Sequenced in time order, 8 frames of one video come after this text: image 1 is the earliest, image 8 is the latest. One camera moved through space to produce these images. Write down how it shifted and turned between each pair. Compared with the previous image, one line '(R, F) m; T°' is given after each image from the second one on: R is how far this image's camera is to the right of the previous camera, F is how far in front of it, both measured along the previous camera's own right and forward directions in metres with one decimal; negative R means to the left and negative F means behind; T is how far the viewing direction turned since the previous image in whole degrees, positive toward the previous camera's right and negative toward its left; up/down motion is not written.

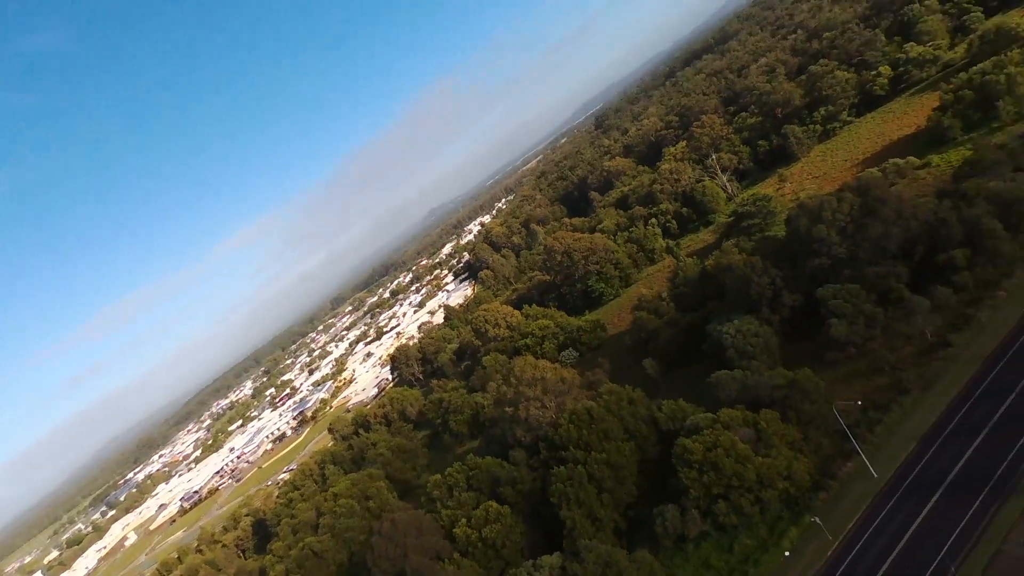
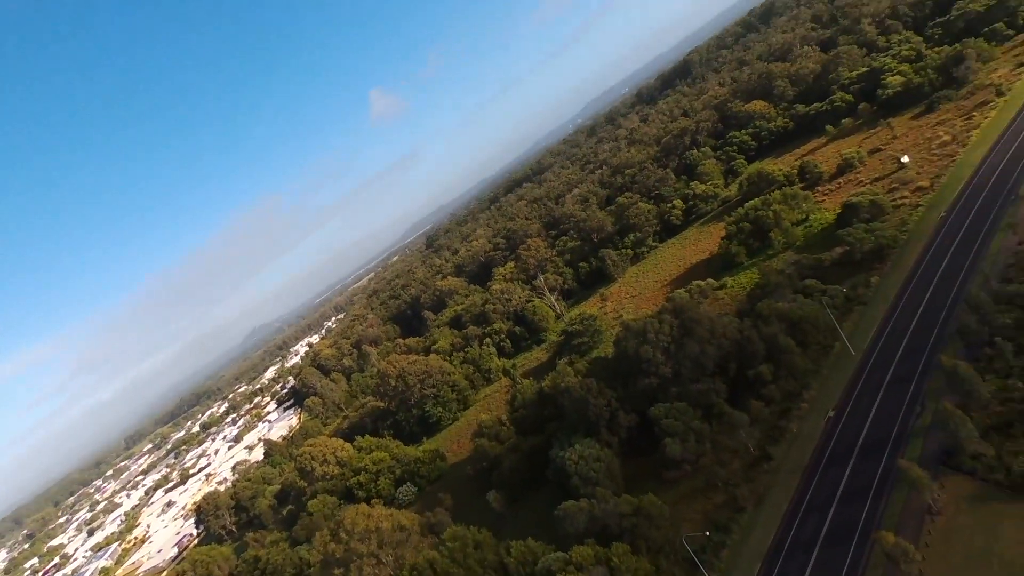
(+0.1, +1.6) m; +16°
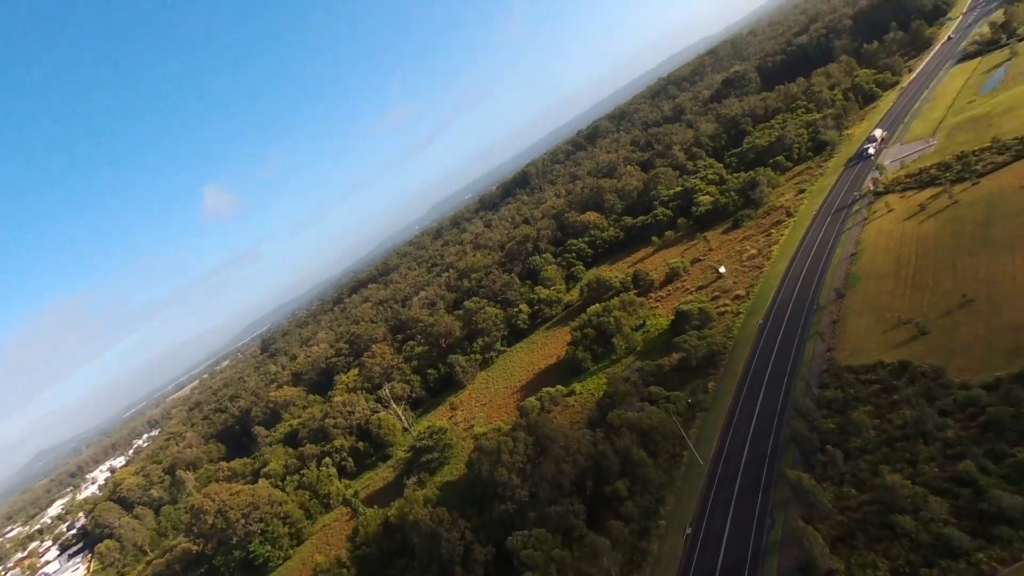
(+0.2, +2.0) m; +14°
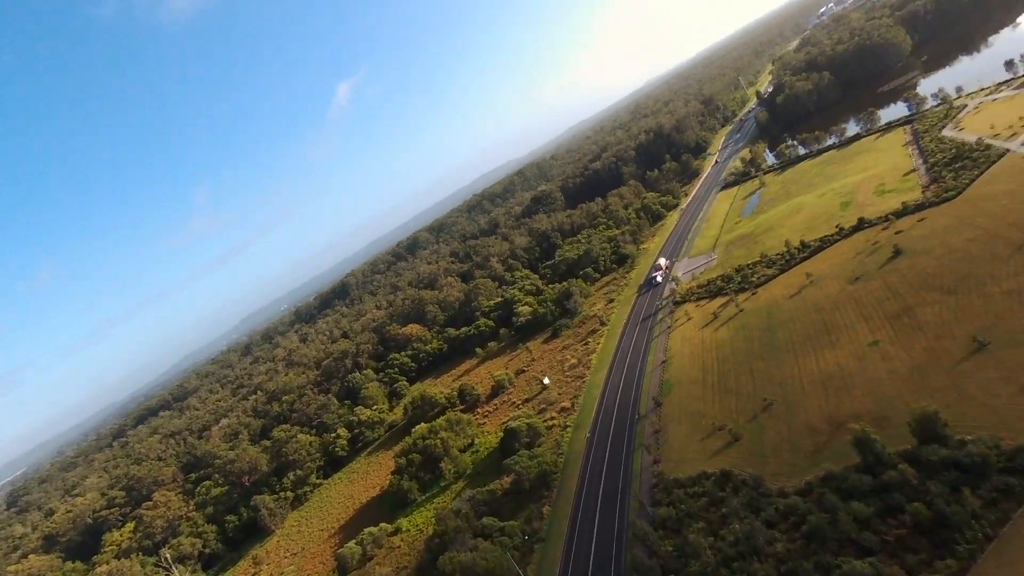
(+0.6, +2.5) m; +17°
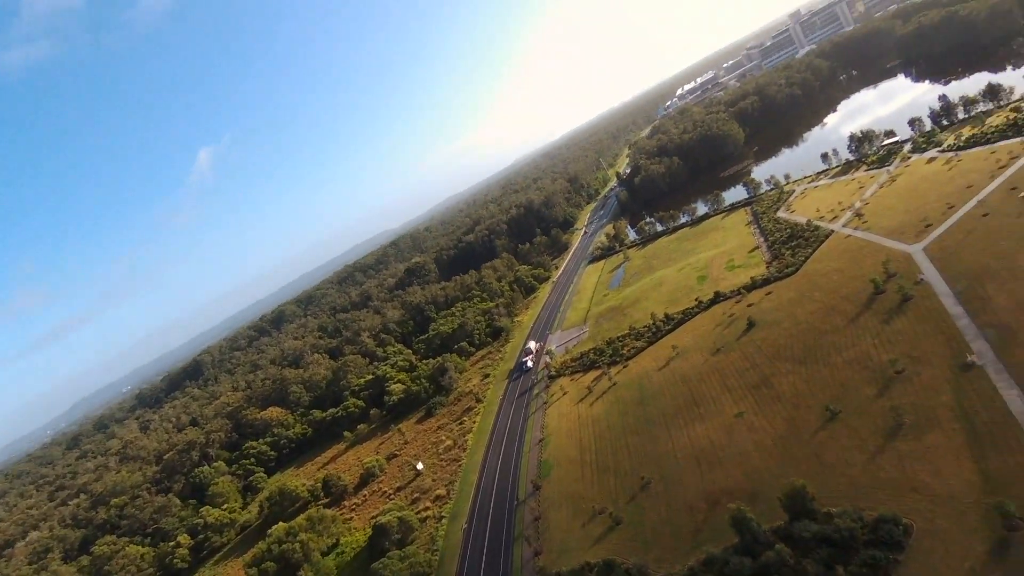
(+0.4, +1.7) m; +12°
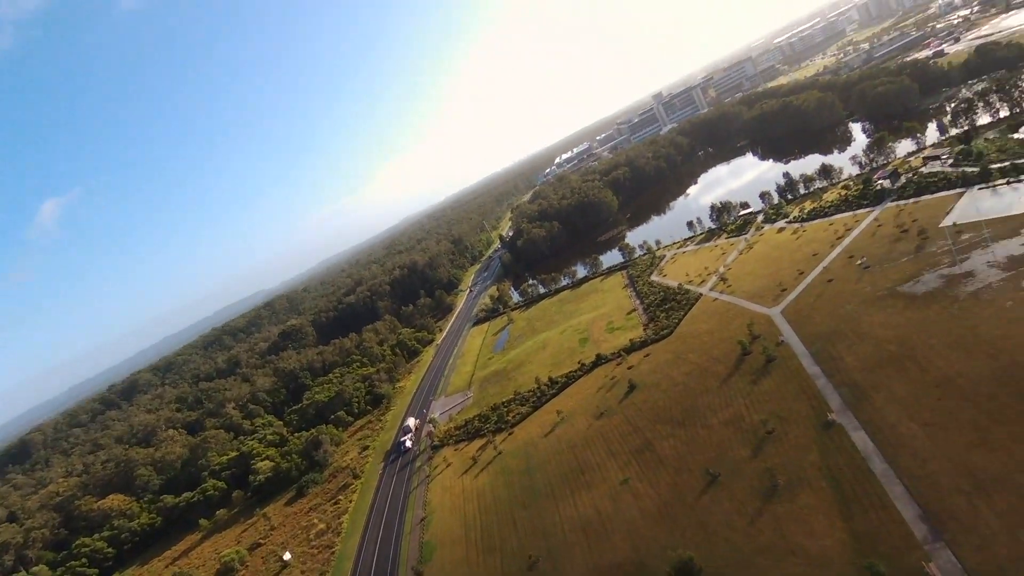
(+0.3, +1.3) m; +11°
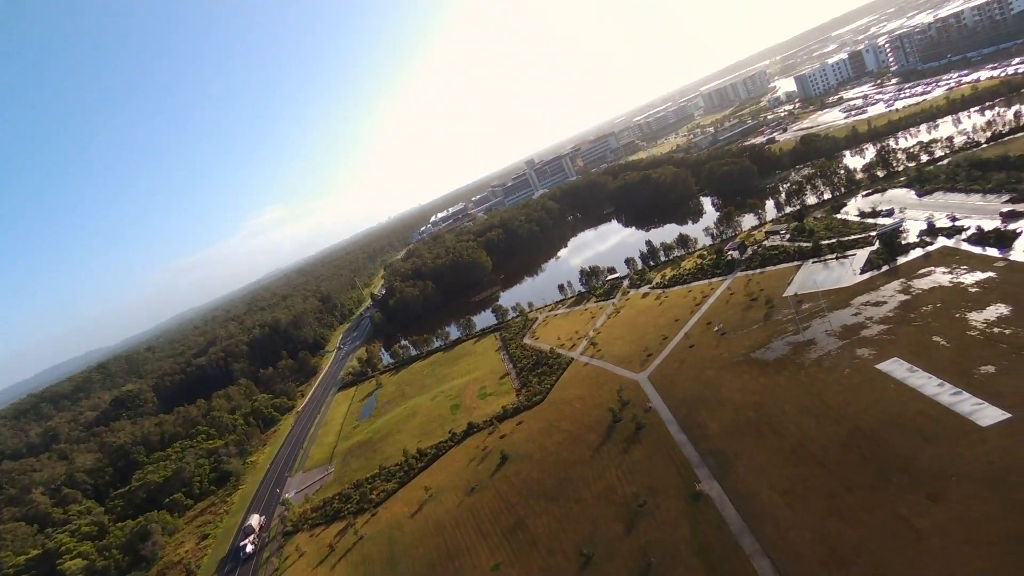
(+0.5, +1.7) m; +12°
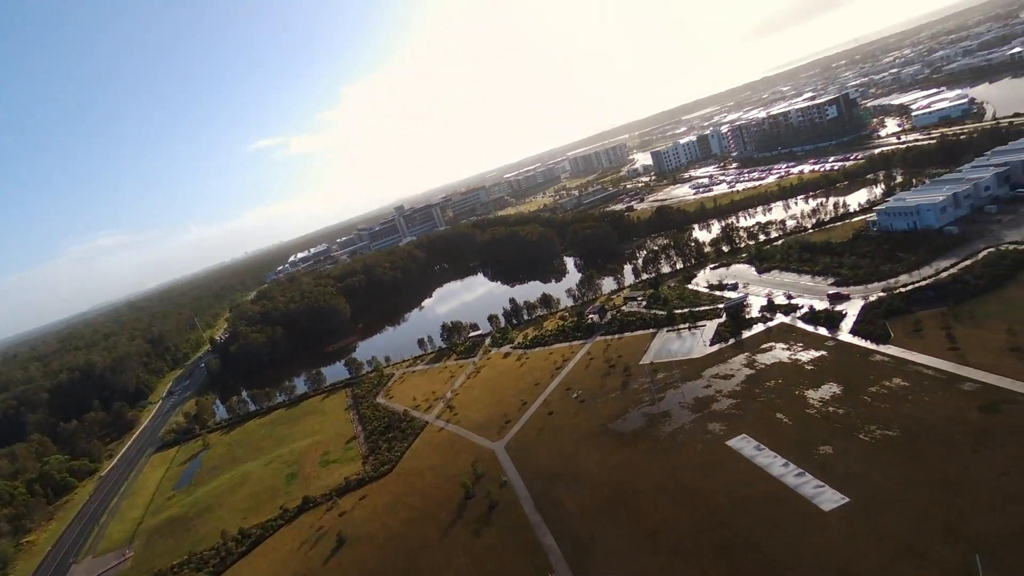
(+0.8, +2.7) m; +12°
